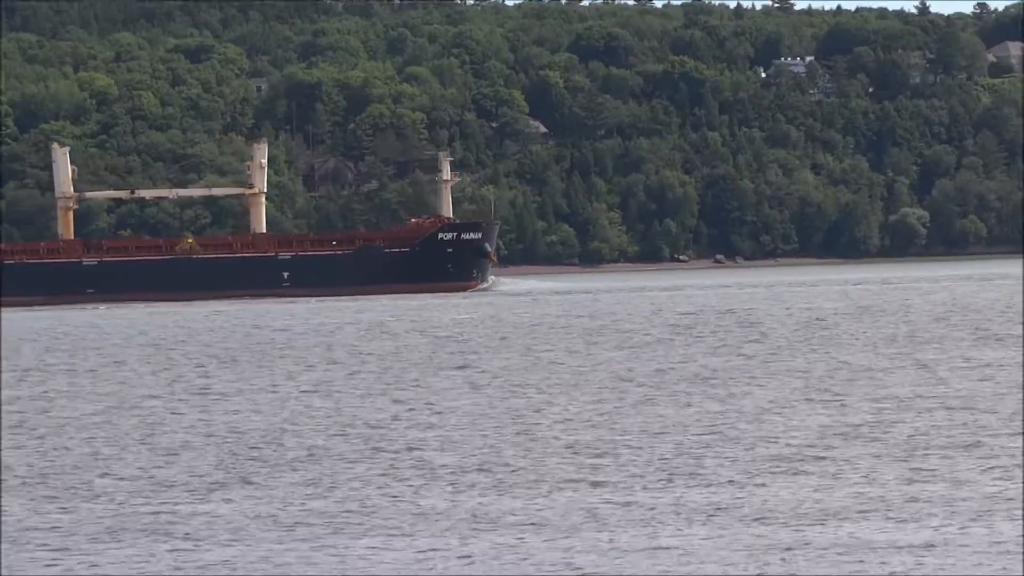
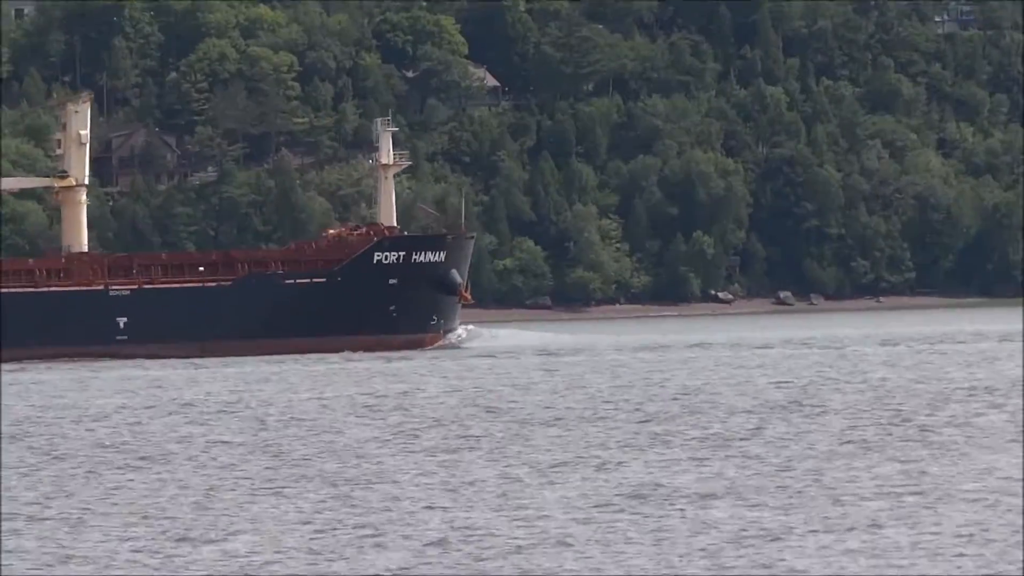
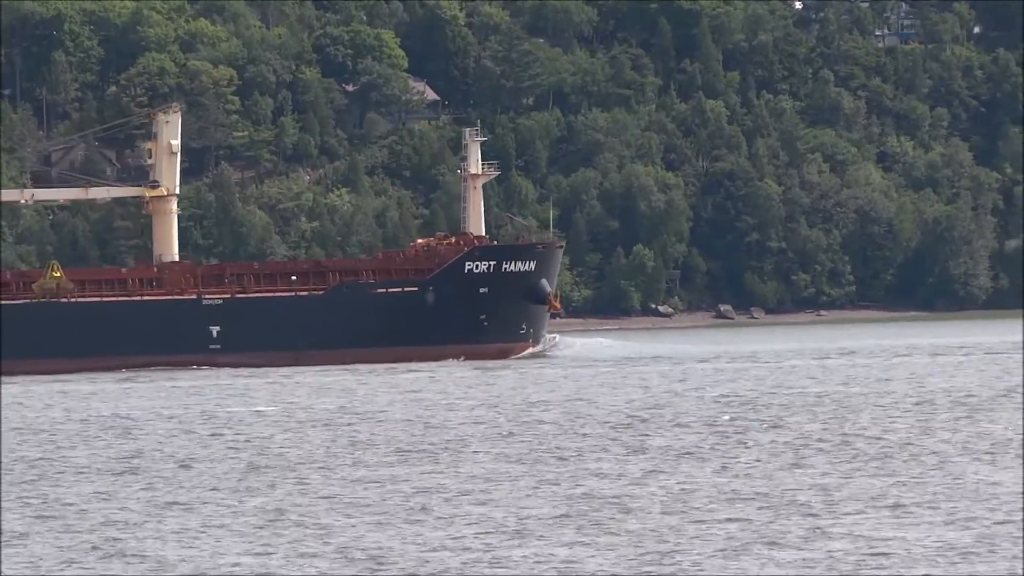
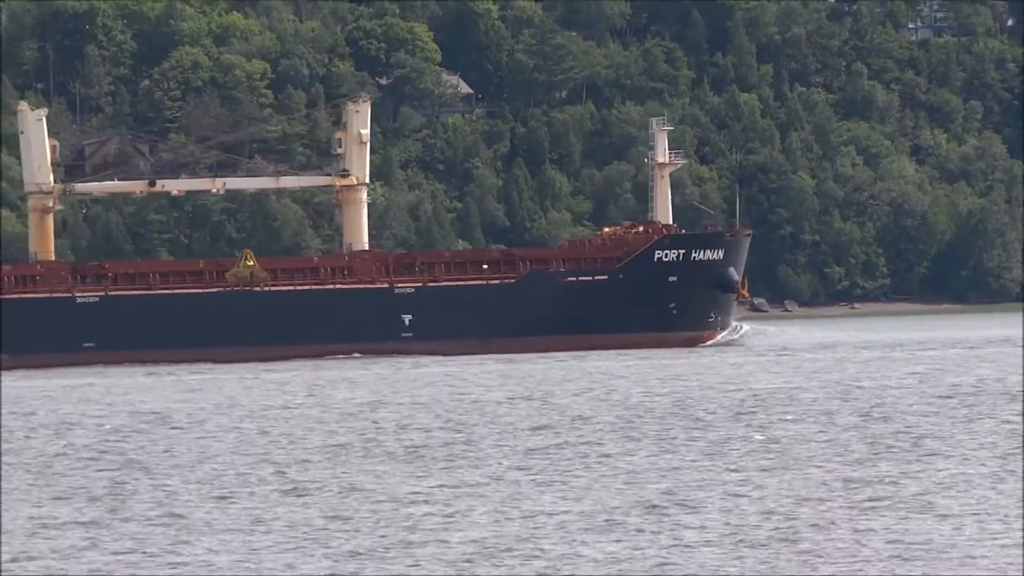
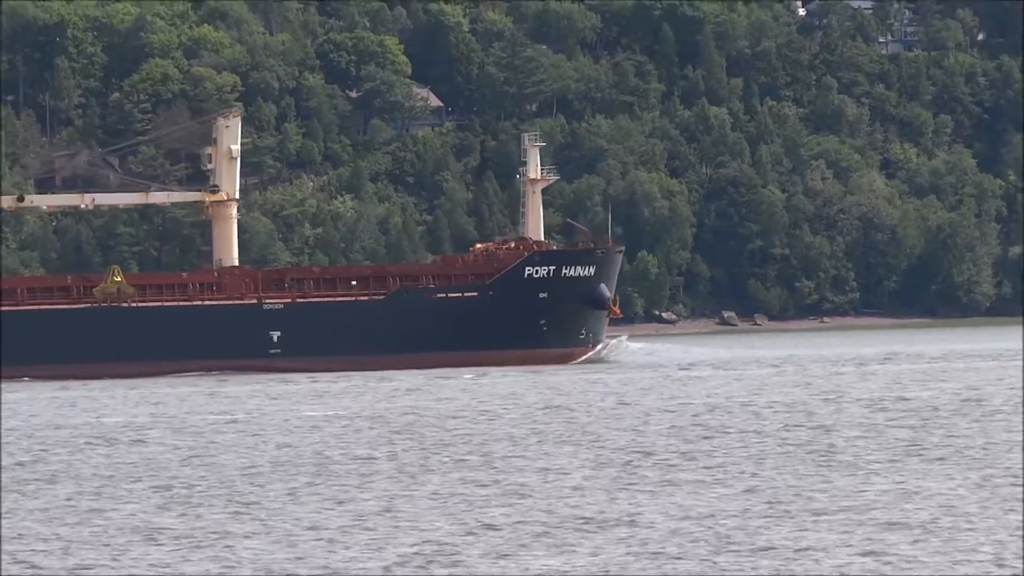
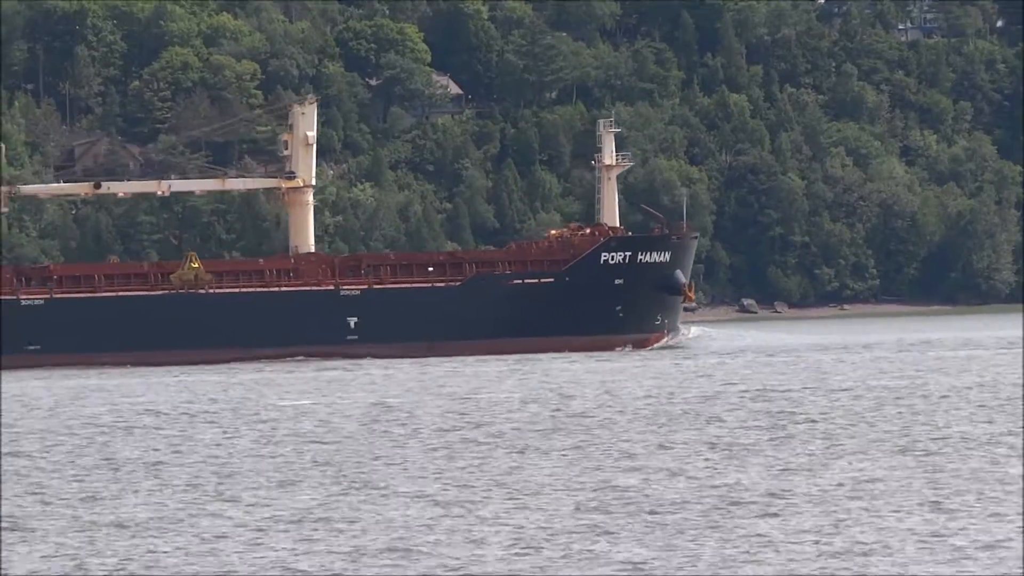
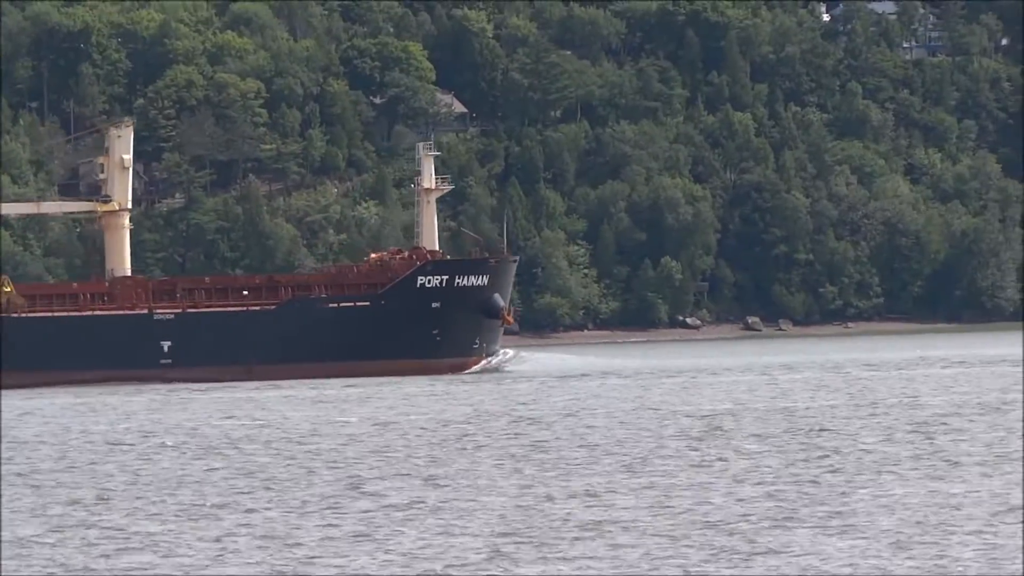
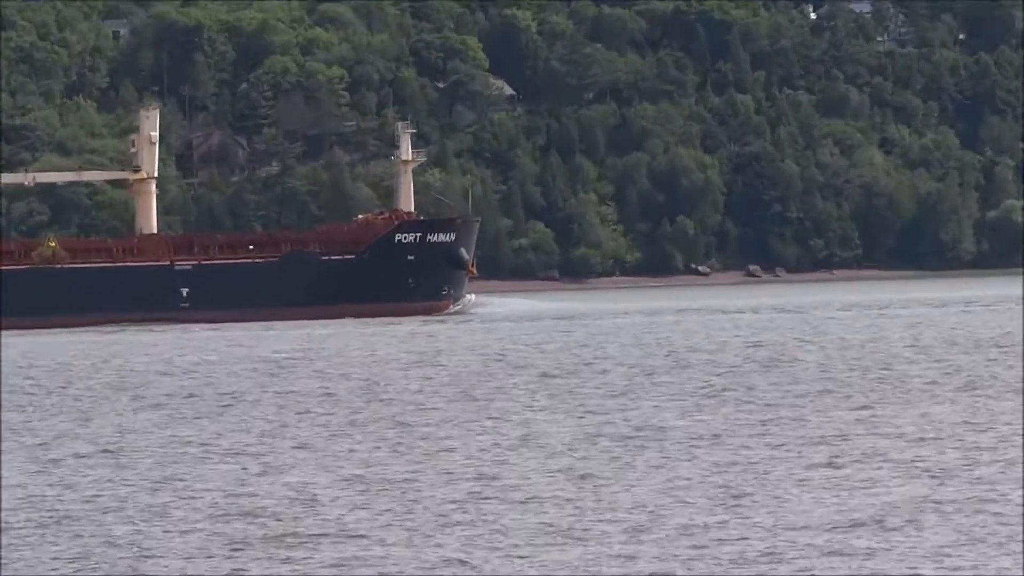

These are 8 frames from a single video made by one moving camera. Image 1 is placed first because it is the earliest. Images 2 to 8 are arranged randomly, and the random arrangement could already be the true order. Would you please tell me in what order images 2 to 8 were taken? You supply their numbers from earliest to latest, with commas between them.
8, 2, 7, 3, 5, 6, 4
